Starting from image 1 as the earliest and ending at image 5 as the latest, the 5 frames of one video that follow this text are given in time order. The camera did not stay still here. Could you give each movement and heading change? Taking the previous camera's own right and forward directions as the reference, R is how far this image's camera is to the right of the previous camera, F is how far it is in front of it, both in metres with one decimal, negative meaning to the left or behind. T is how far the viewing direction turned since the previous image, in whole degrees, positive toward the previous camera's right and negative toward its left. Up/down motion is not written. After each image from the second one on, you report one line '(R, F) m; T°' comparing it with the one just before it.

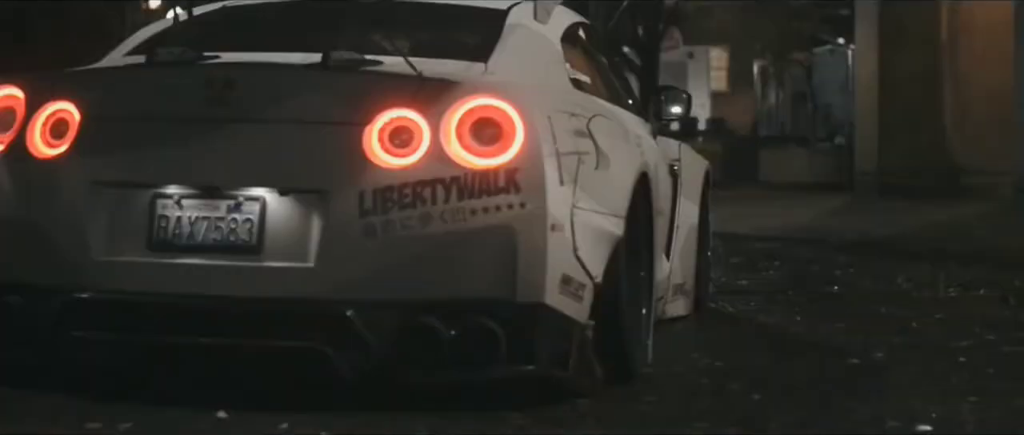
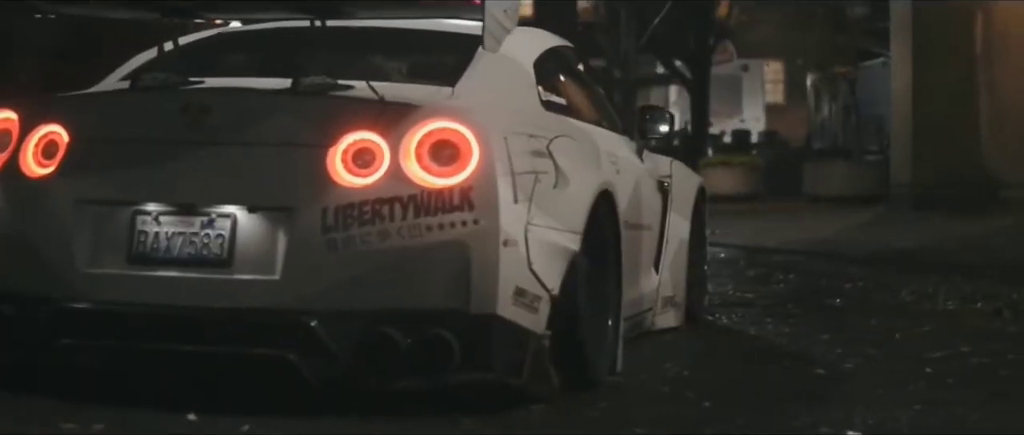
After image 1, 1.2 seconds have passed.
(+0.4, -0.3) m; -2°
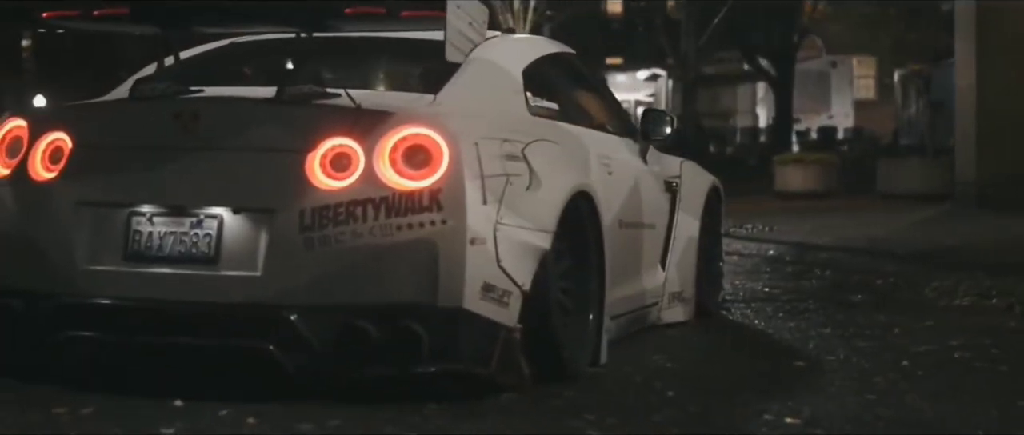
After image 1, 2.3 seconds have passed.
(+0.5, -0.3) m; -4°
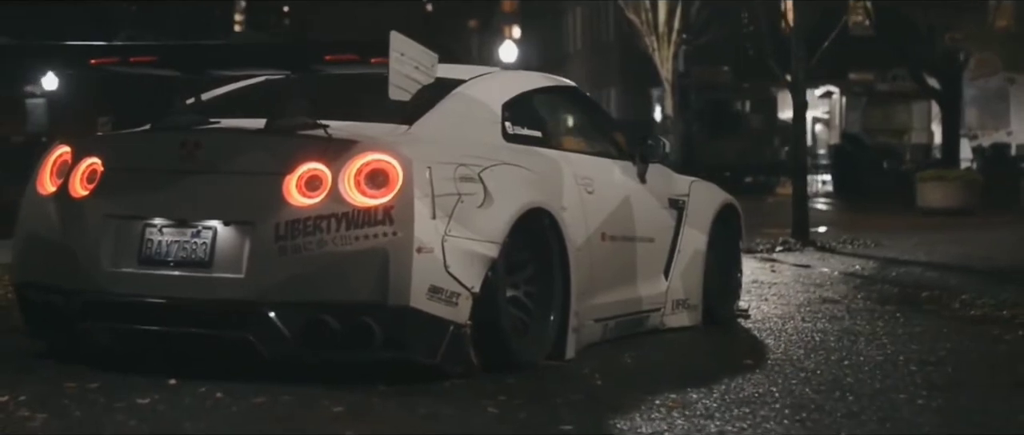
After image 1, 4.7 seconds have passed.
(+1.1, -0.9) m; -7°
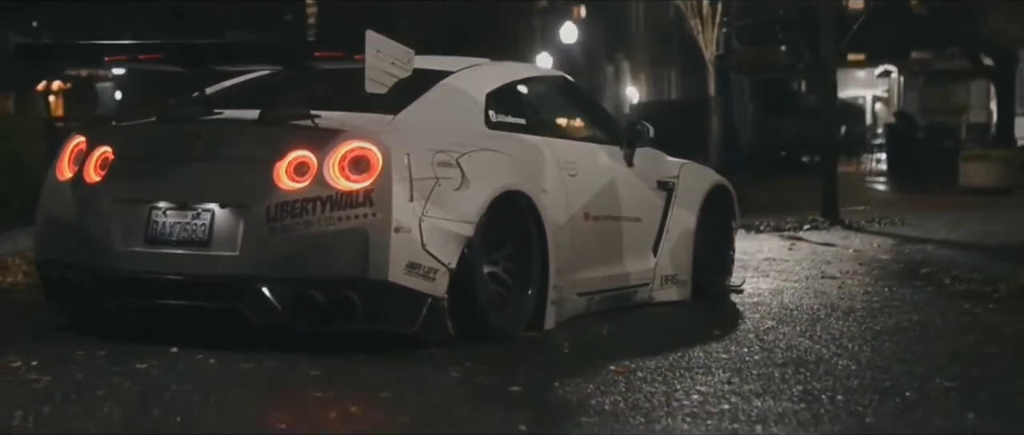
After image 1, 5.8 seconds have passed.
(+0.5, -0.6) m; -3°
